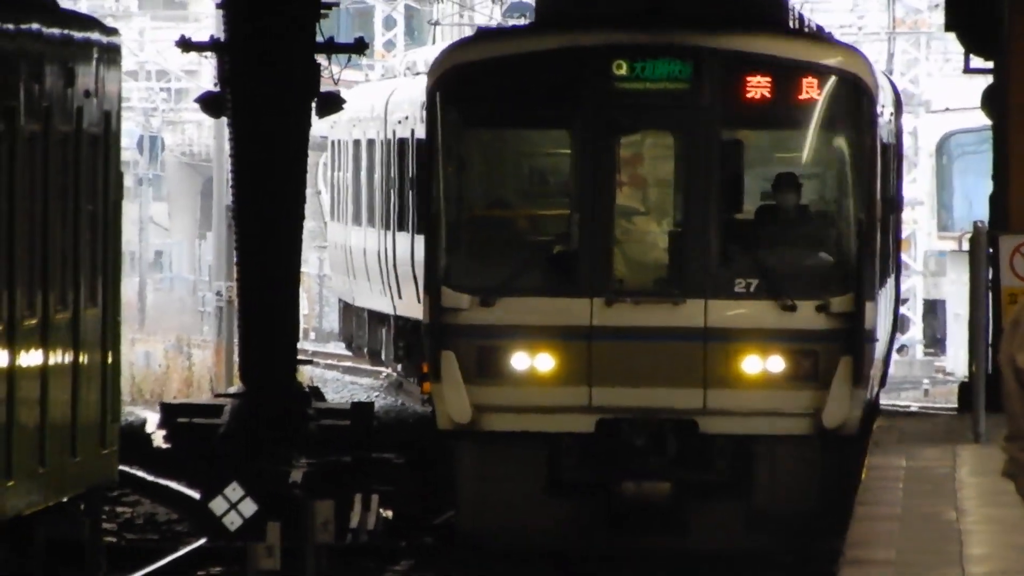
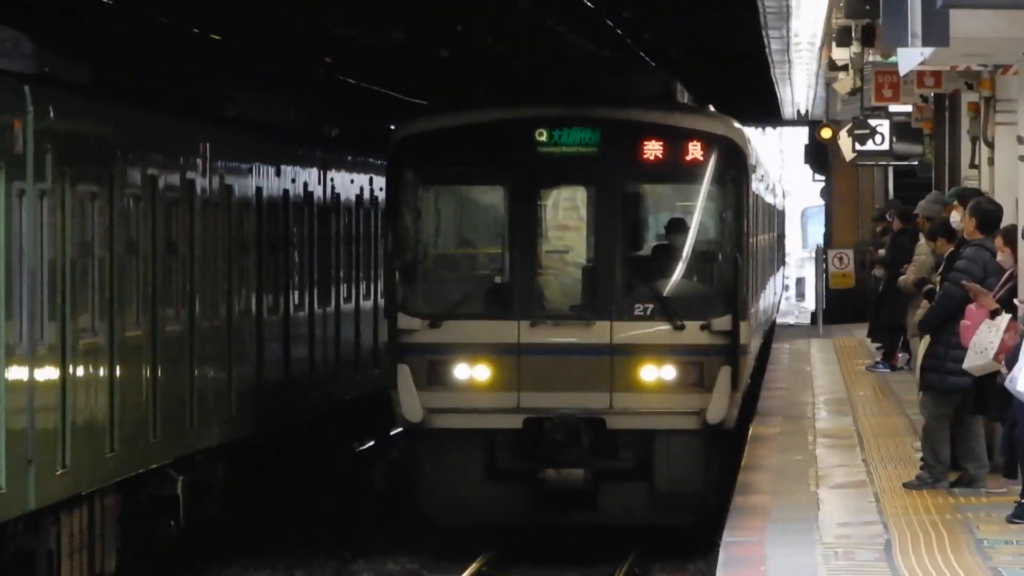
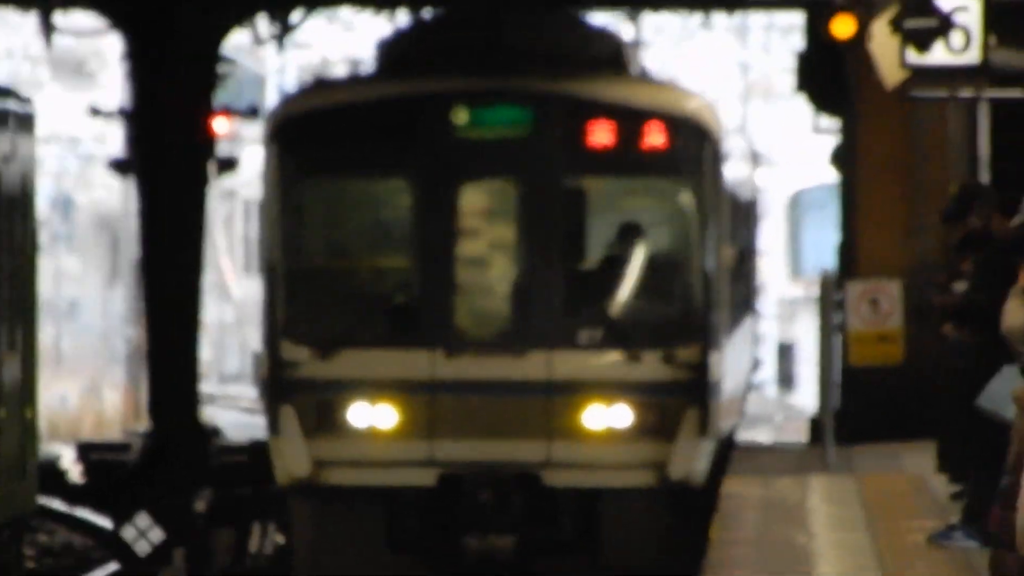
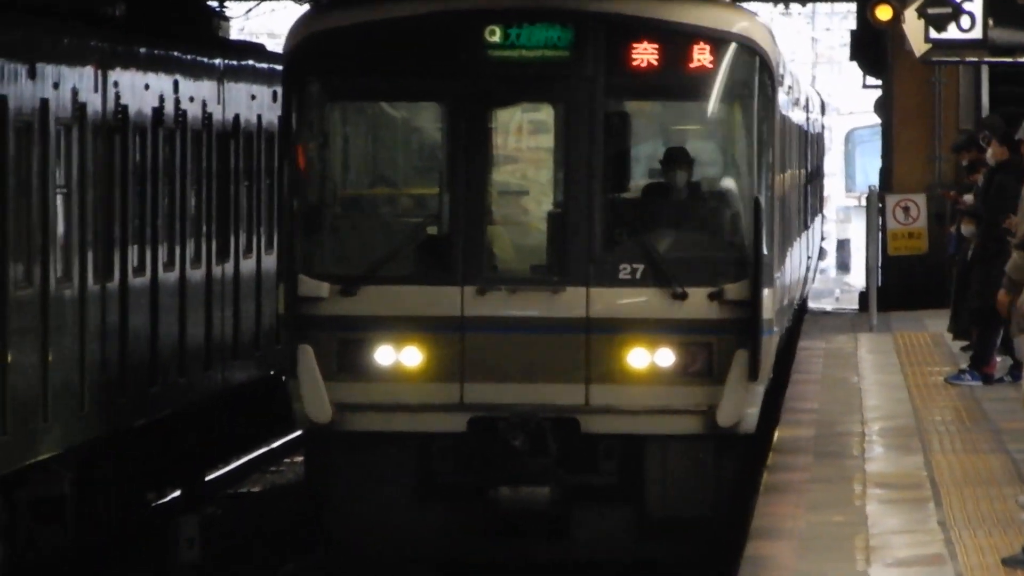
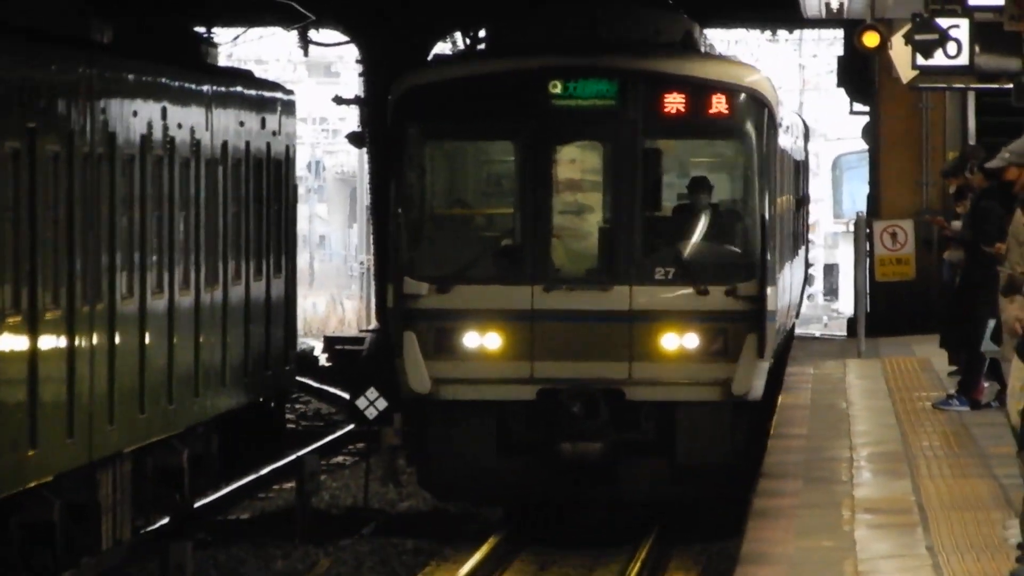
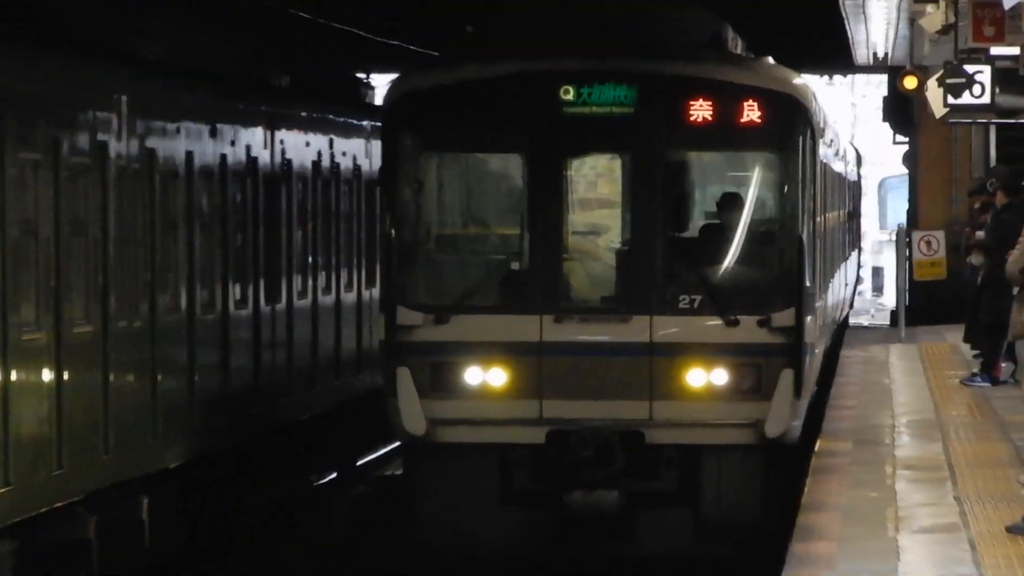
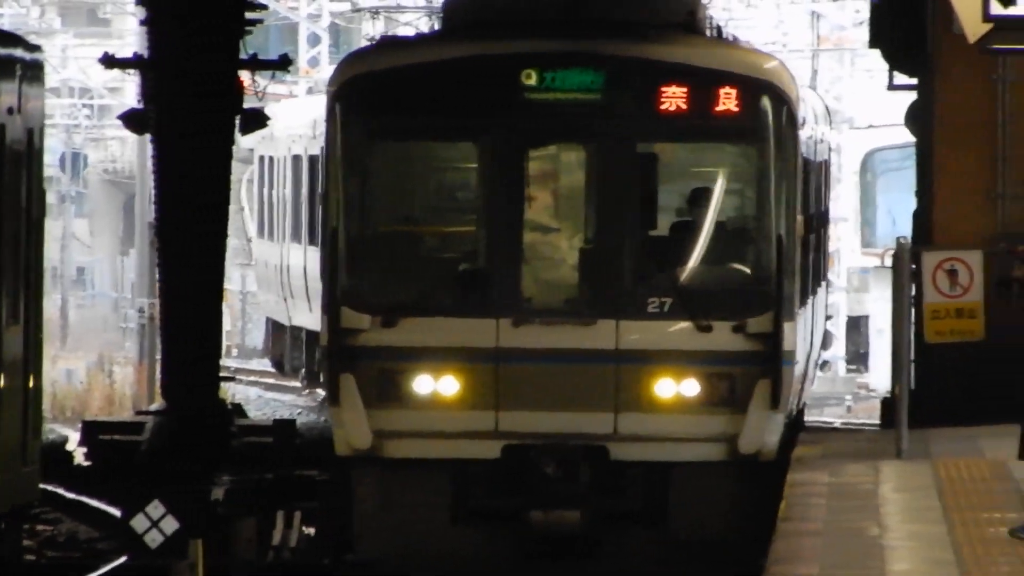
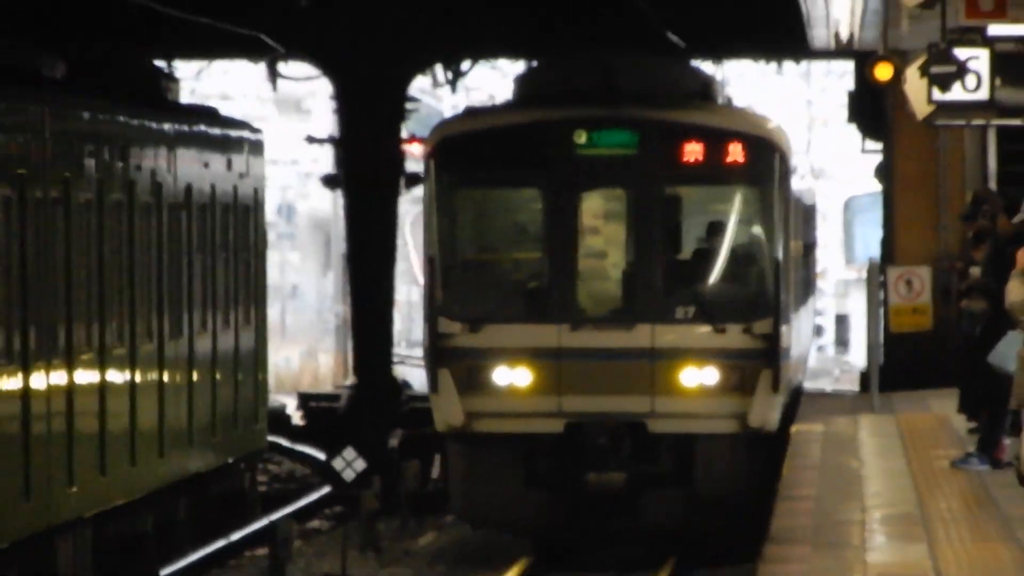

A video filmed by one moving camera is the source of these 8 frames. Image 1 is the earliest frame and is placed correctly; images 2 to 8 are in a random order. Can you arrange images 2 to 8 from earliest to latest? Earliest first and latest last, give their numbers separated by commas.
7, 3, 8, 5, 4, 6, 2
